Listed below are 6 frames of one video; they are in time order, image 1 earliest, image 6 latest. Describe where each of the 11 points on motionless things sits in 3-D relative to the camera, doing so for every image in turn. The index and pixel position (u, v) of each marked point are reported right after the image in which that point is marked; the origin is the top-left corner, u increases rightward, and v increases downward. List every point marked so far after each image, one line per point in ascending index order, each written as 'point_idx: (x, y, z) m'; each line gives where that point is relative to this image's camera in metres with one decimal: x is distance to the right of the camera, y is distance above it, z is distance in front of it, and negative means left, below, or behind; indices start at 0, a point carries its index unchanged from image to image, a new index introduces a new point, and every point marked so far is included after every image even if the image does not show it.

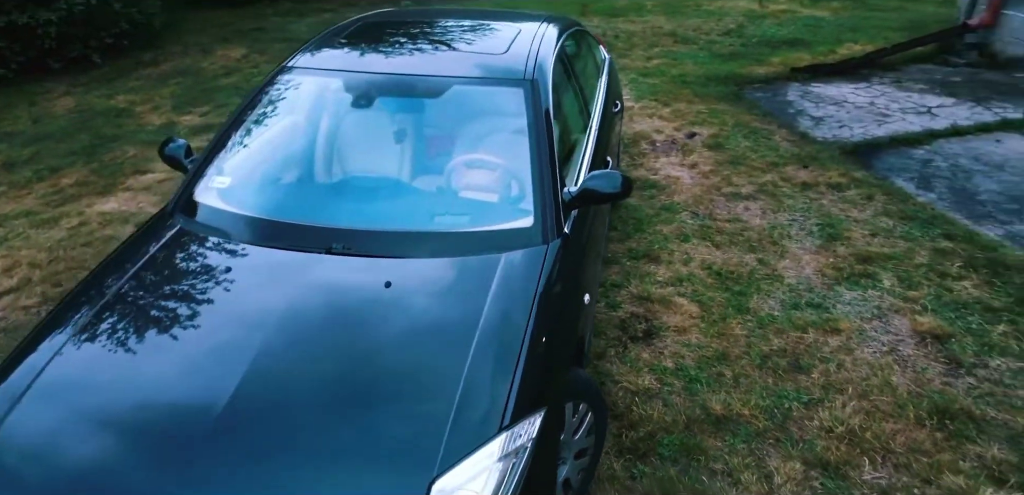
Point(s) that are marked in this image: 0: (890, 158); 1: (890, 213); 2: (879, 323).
0: (+3.3, +0.8, +5.7) m
1: (+2.7, +0.2, +4.6) m
2: (+1.9, -0.4, +3.4) m
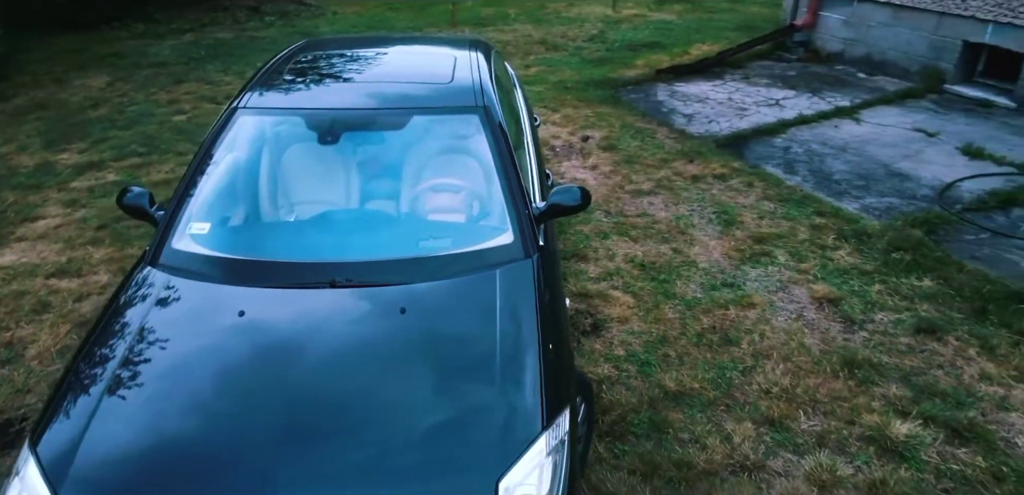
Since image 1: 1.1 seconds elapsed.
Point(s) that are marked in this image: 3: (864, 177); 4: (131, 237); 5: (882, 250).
0: (+2.4, +1.0, +6.5) m
1: (+2.1, +0.4, +5.3) m
2: (+1.7, -0.3, +4.0) m
3: (+3.2, +0.6, +5.9) m
4: (-2.4, +0.1, +4.1) m
5: (+2.6, 0.0, +4.6) m
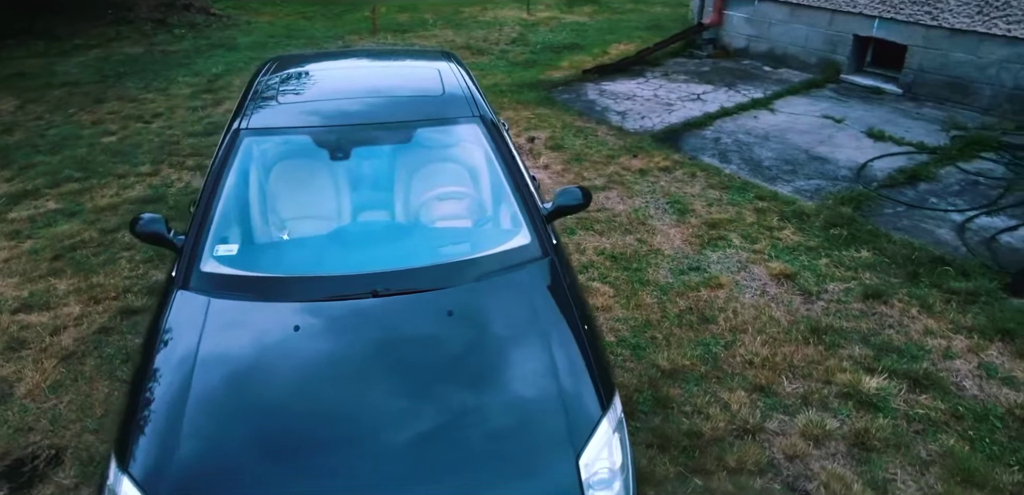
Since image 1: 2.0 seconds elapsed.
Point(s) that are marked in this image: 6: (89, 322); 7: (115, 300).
0: (+1.9, +1.2, +6.9) m
1: (+1.7, +0.5, +5.6) m
2: (+1.5, -0.2, +4.3) m
3: (+2.7, +0.8, +6.4) m
4: (-2.5, -0.1, +3.9) m
5: (+2.4, +0.1, +5.0) m
6: (-2.2, -0.4, +3.4) m
7: (-2.2, -0.3, +3.6) m
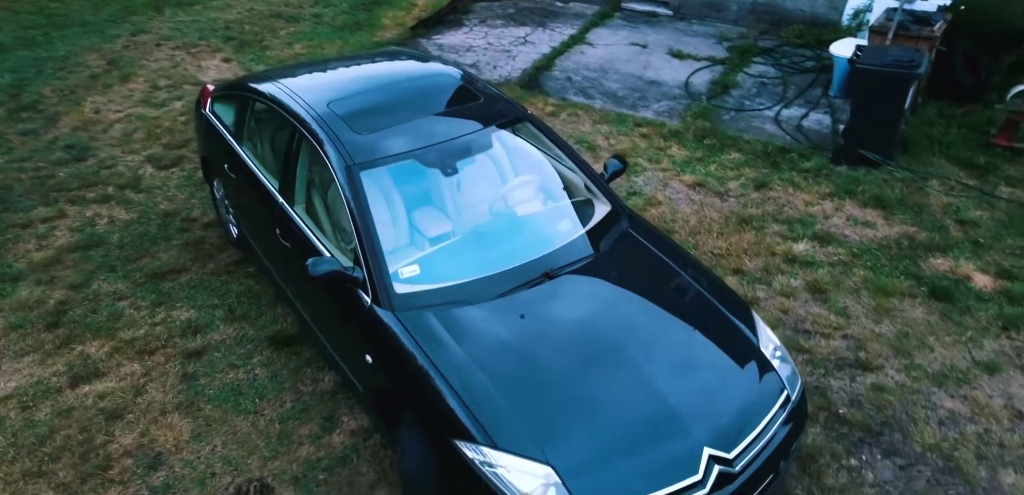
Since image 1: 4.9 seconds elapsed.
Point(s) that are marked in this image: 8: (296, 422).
0: (+0.4, +2.0, +7.7) m
1: (+0.9, +1.3, +6.6) m
2: (+1.3, +0.5, +5.3) m
3: (+1.4, +1.8, +7.6) m
4: (-2.2, -0.4, +3.6) m
5: (+1.8, +1.0, +6.3) m
6: (-1.7, -0.6, +3.2) m
7: (-1.8, -0.5, +3.4) m
8: (-1.0, -0.8, +3.1) m
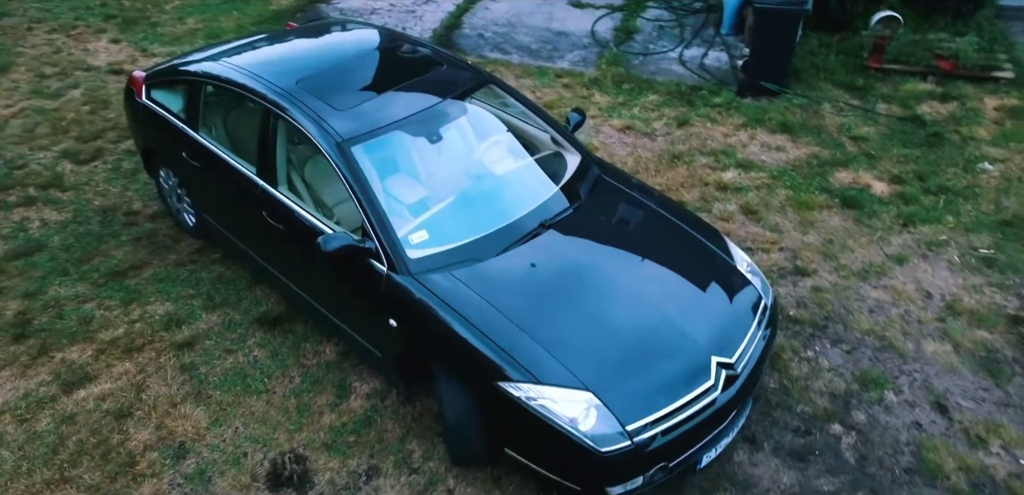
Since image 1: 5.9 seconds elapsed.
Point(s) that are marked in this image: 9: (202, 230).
0: (-0.6, +2.5, +7.7) m
1: (+0.1, +1.8, +6.7) m
2: (+0.8, +1.0, +5.6) m
3: (+0.4, +2.5, +7.8) m
4: (-2.3, -0.4, +3.4) m
5: (+1.0, +1.6, +6.6) m
6: (-1.7, -0.6, +3.2) m
7: (-1.8, -0.5, +3.3) m
8: (-1.0, -0.7, +3.2) m
9: (-1.9, +0.1, +4.0) m
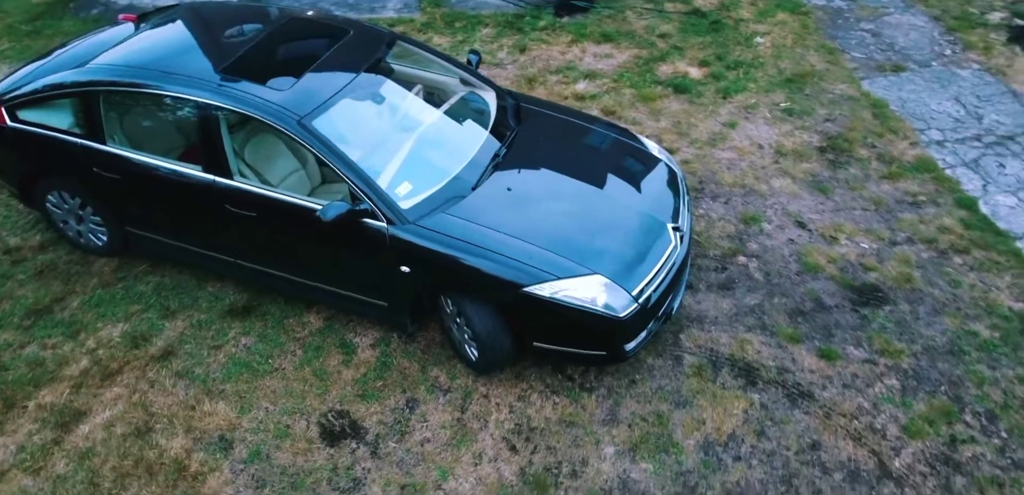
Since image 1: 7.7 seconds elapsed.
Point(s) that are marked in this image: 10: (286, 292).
0: (-2.7, +2.8, +7.4) m
1: (-1.6, +2.3, +6.7) m
2: (-0.5, +1.6, +6.0) m
3: (-1.8, +3.0, +7.7) m
4: (-2.4, -0.6, +3.1) m
5: (-0.7, +2.3, +6.9) m
6: (-1.7, -0.6, +3.1) m
7: (-1.9, -0.6, +3.2) m
8: (-1.0, -0.6, +3.3) m
9: (-2.3, 0.0, +3.8) m
10: (-1.2, -0.2, +3.5) m
